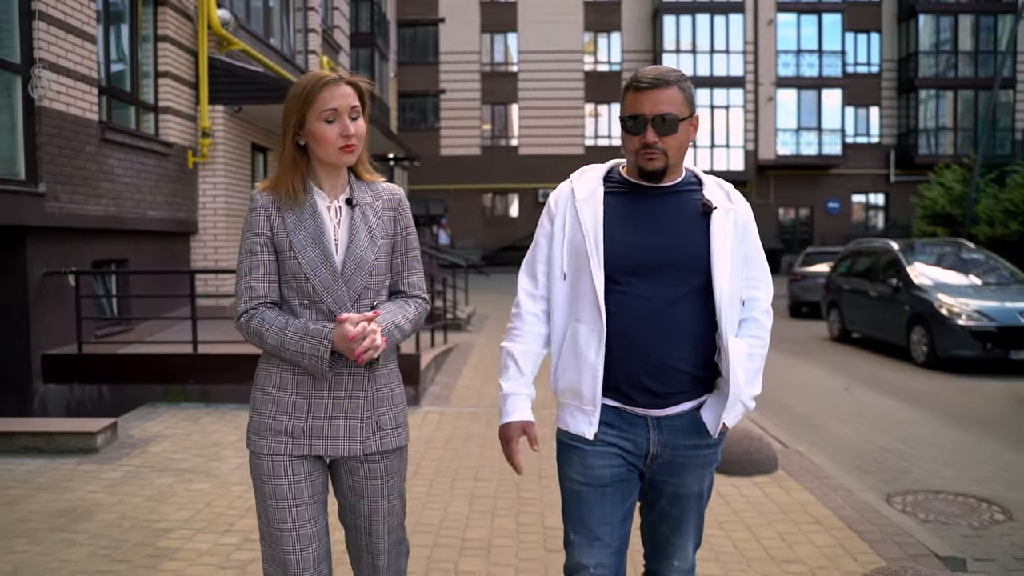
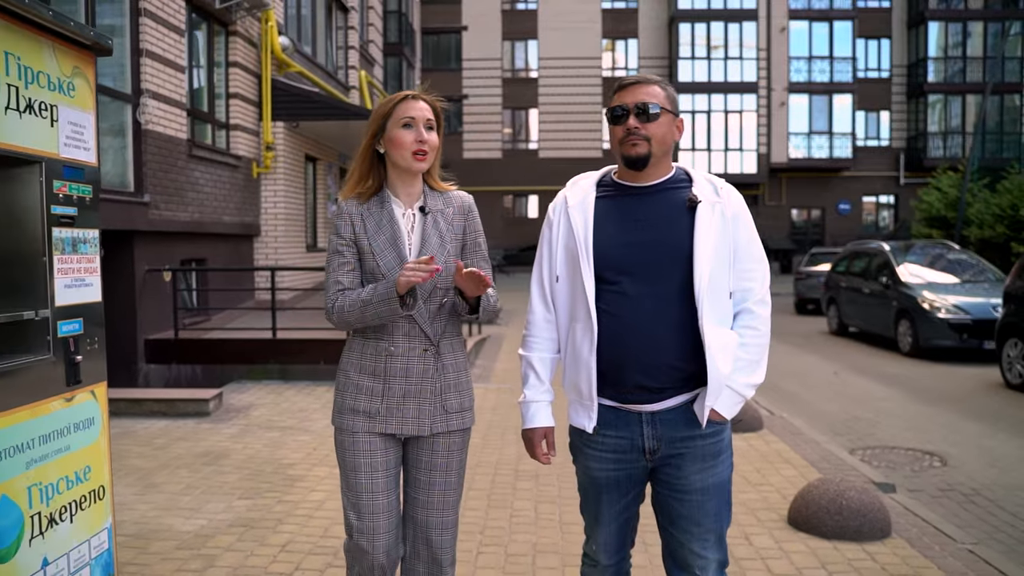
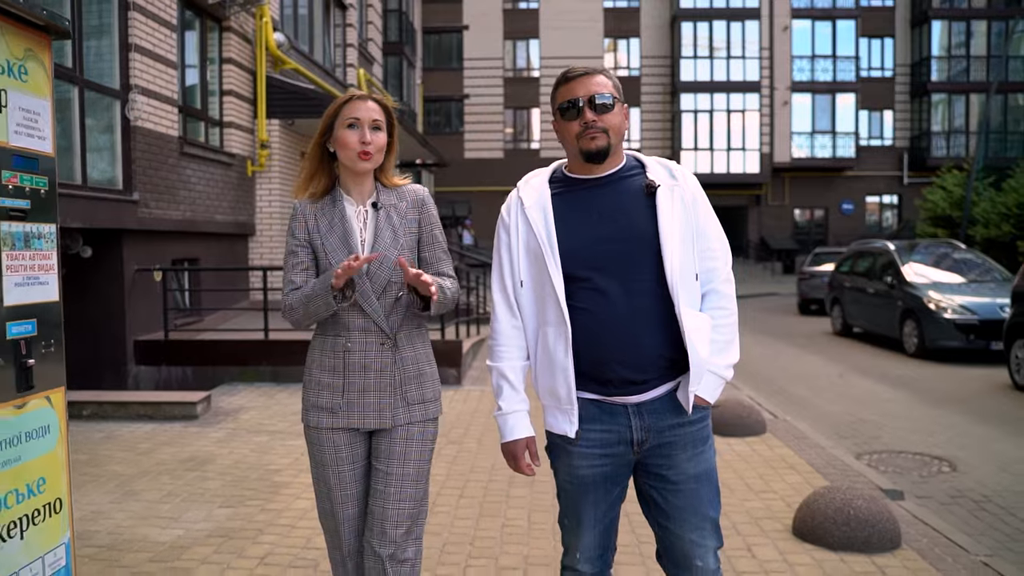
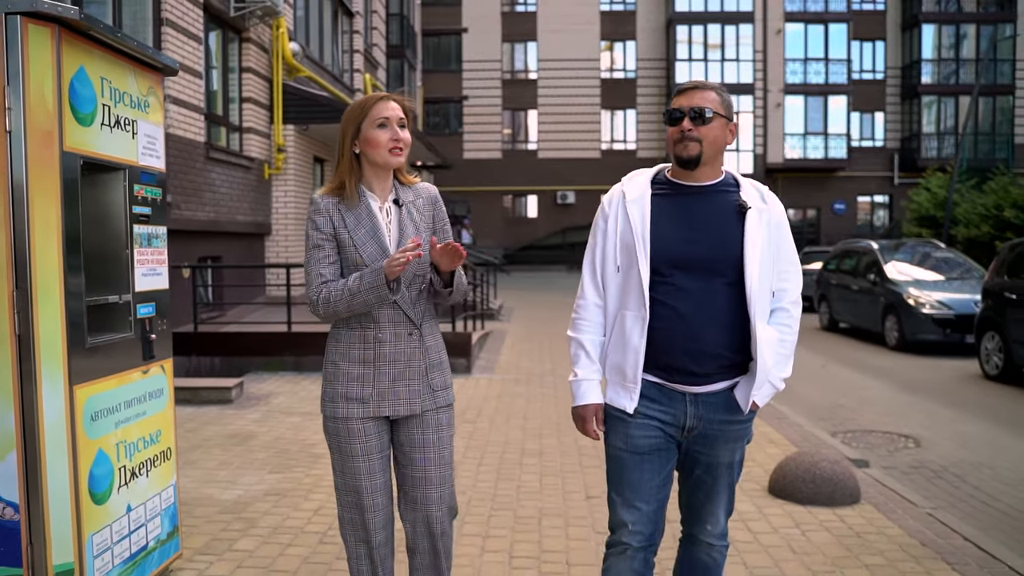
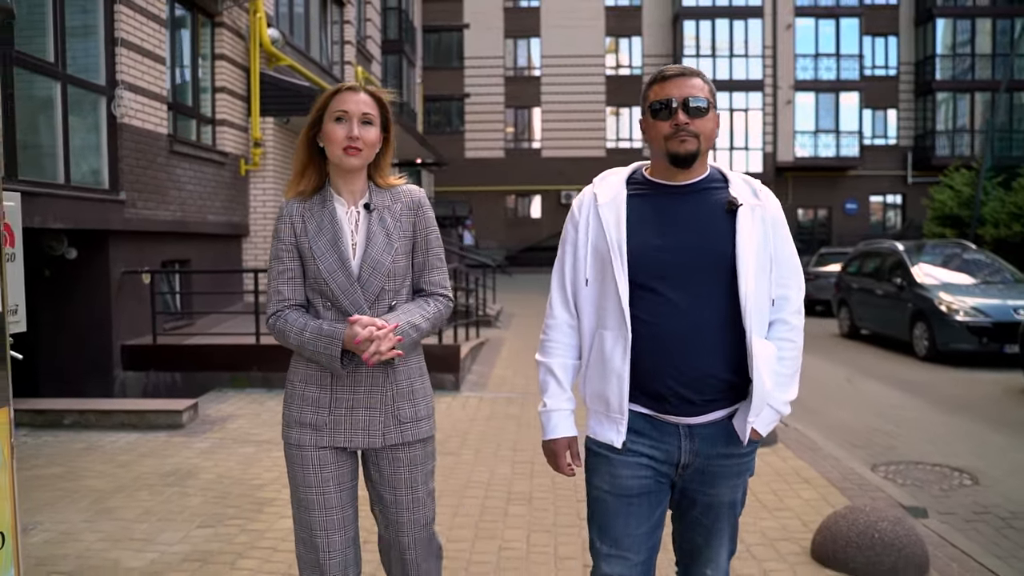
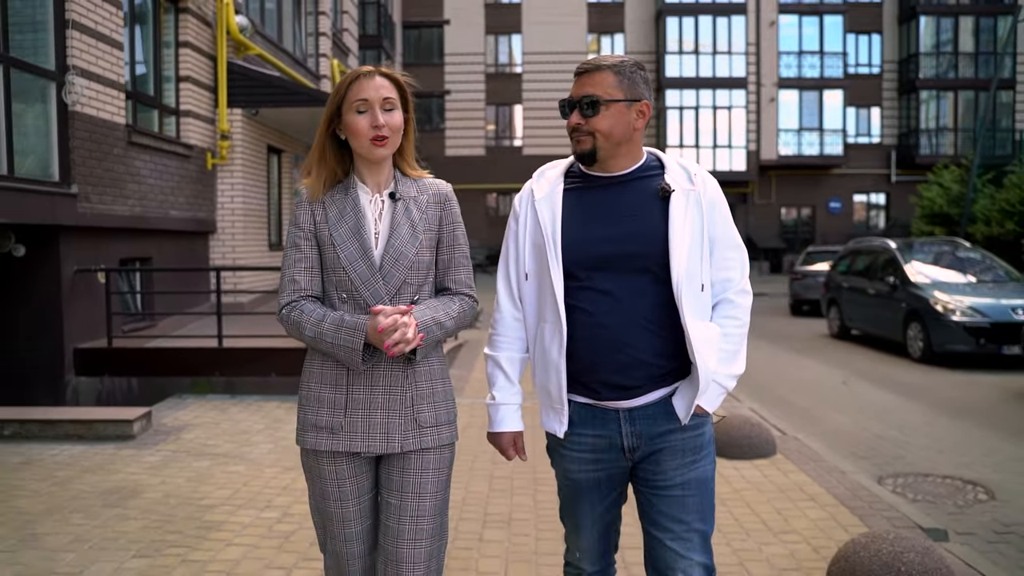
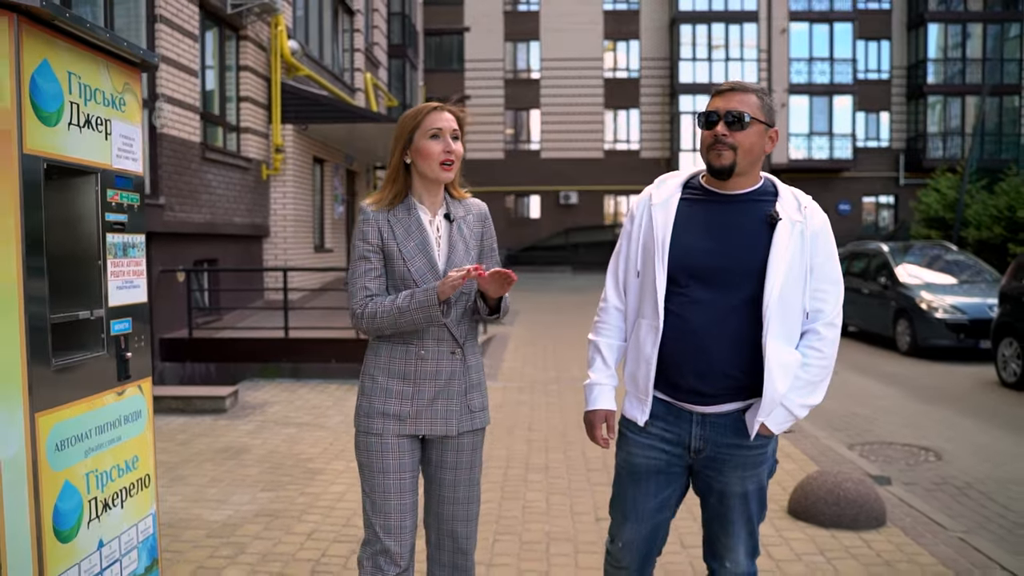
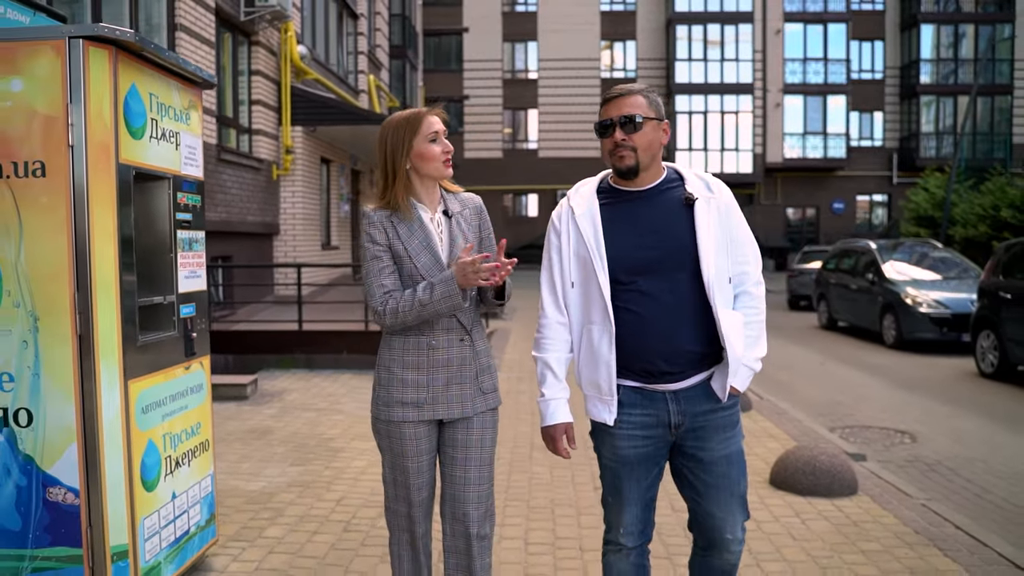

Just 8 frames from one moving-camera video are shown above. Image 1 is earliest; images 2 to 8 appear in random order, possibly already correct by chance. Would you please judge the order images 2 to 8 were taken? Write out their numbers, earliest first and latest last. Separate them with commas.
6, 5, 3, 2, 7, 4, 8
